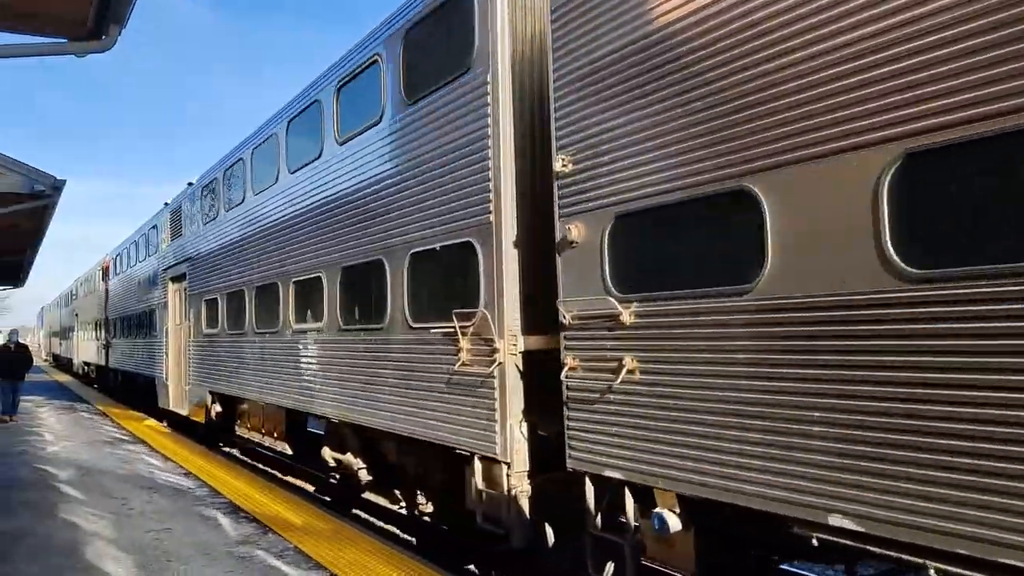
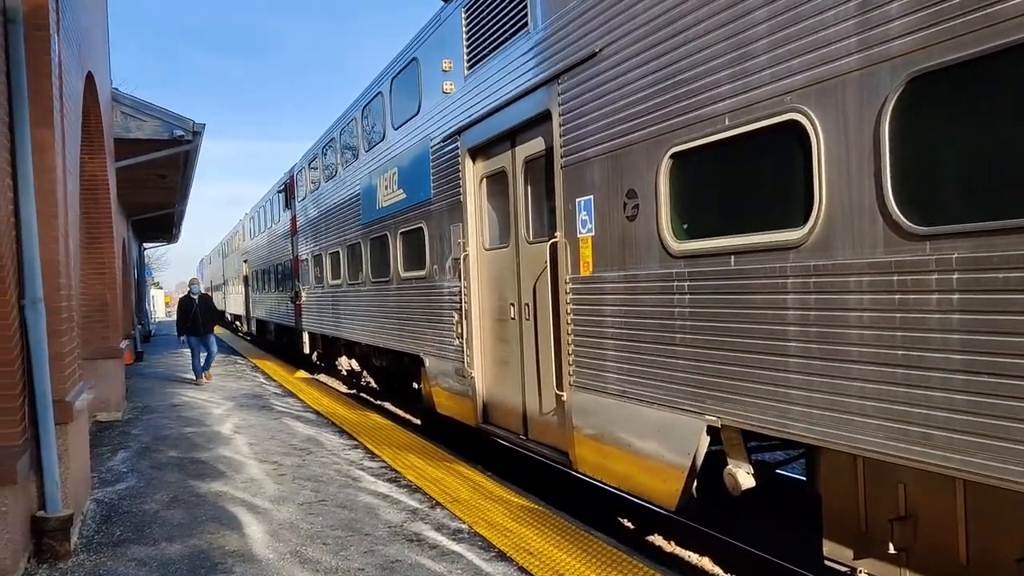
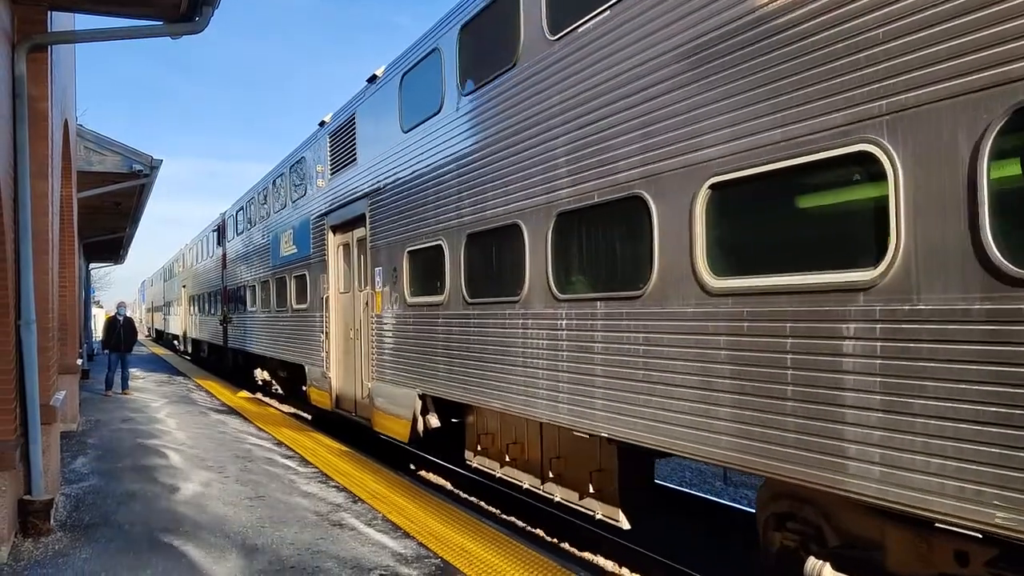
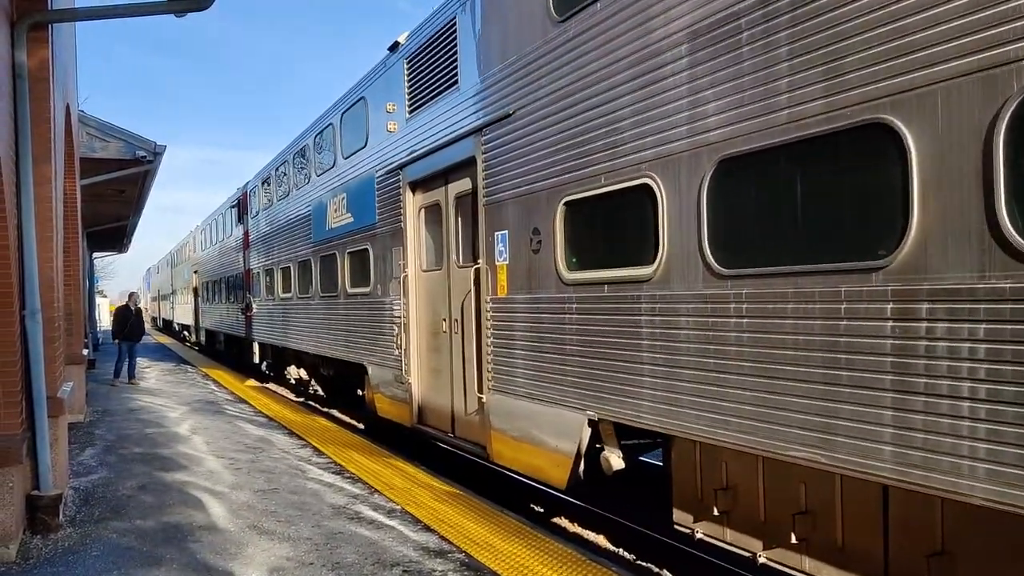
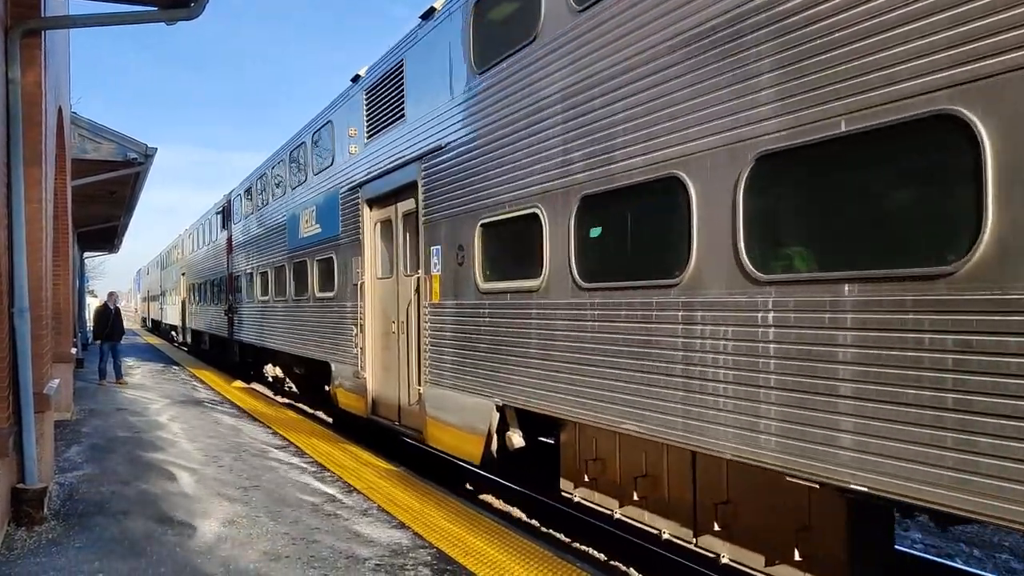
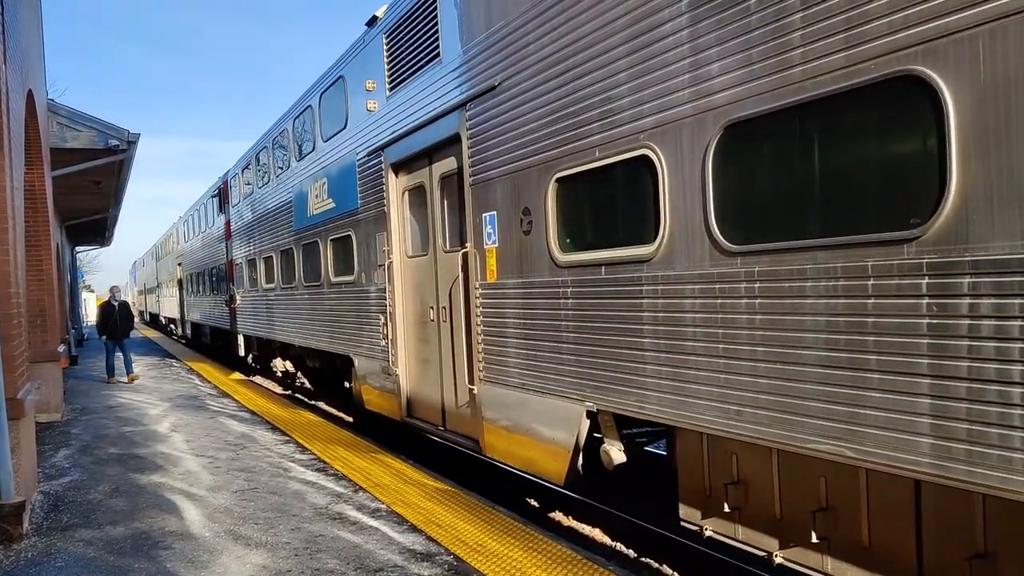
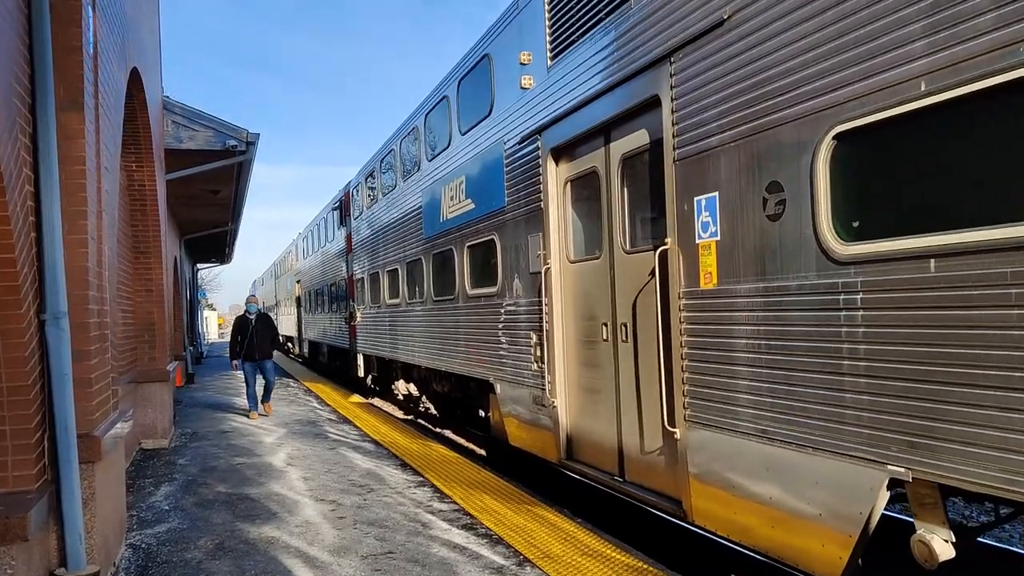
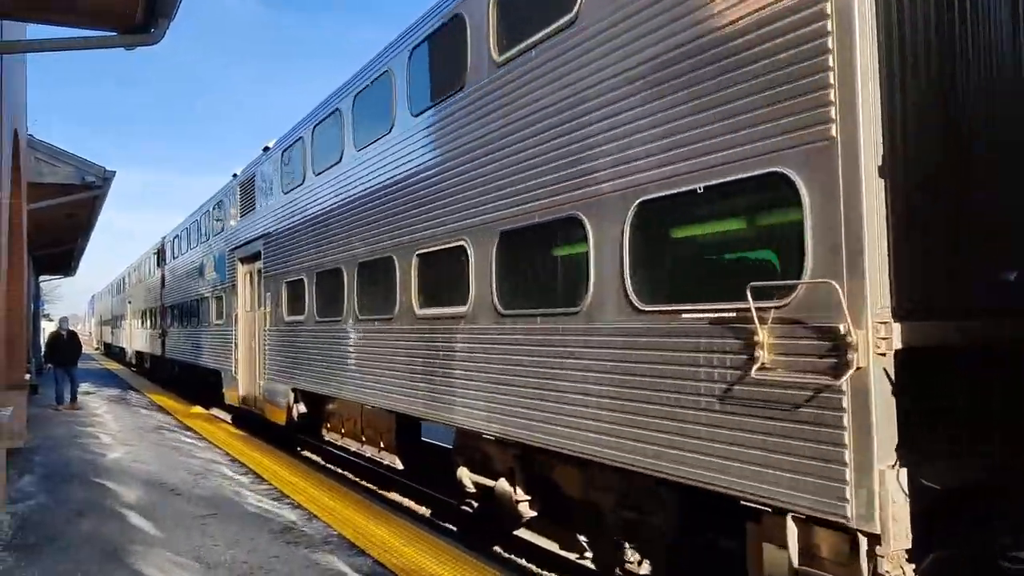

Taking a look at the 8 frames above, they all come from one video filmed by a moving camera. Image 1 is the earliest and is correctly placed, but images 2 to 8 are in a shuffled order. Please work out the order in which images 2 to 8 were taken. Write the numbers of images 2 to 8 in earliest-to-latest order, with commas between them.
8, 3, 5, 4, 6, 2, 7
